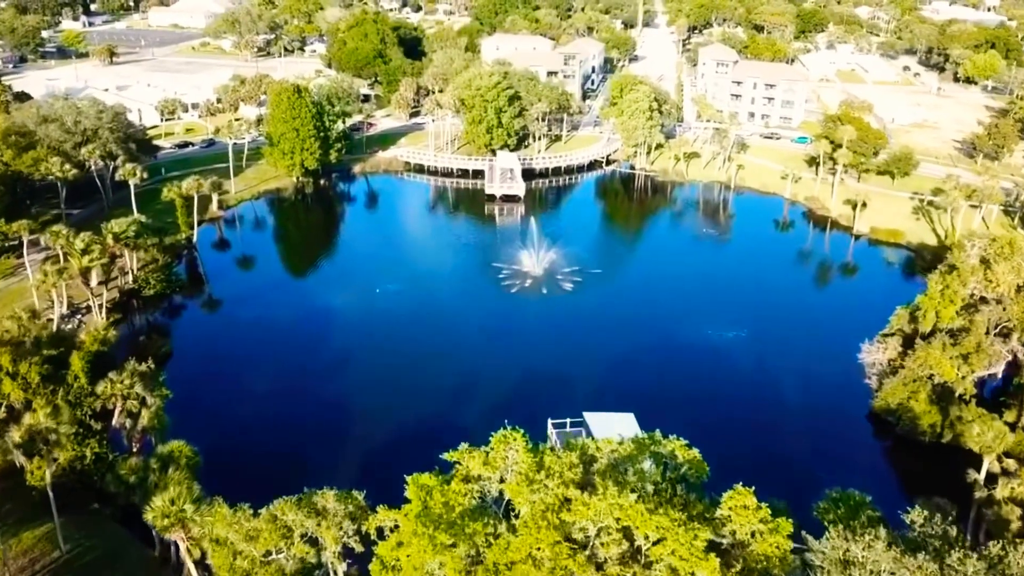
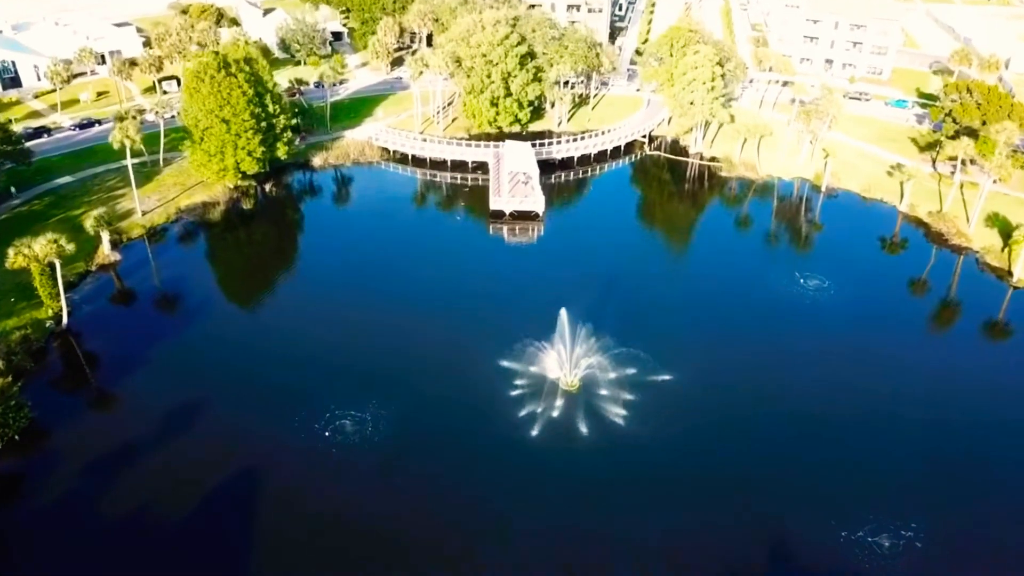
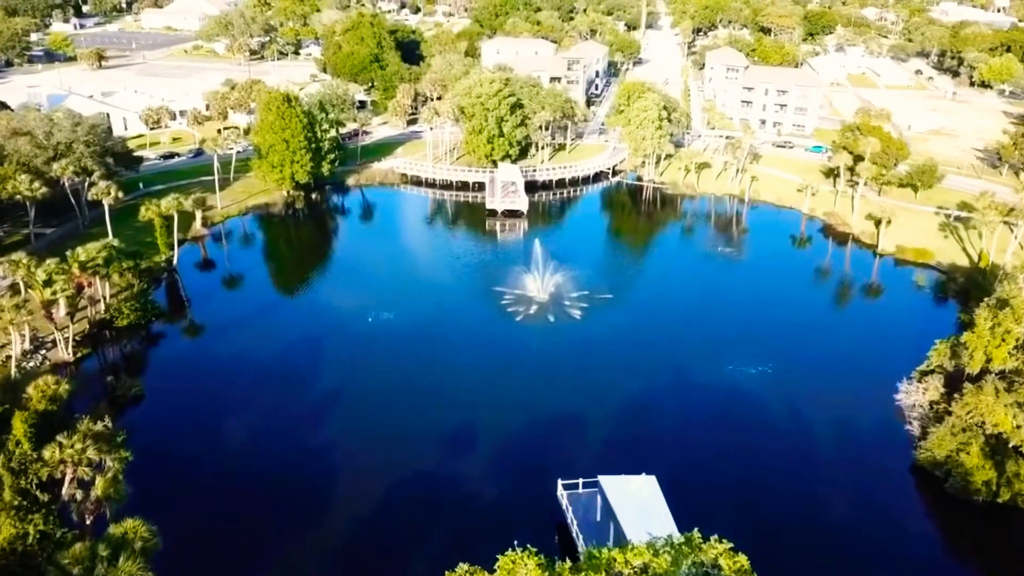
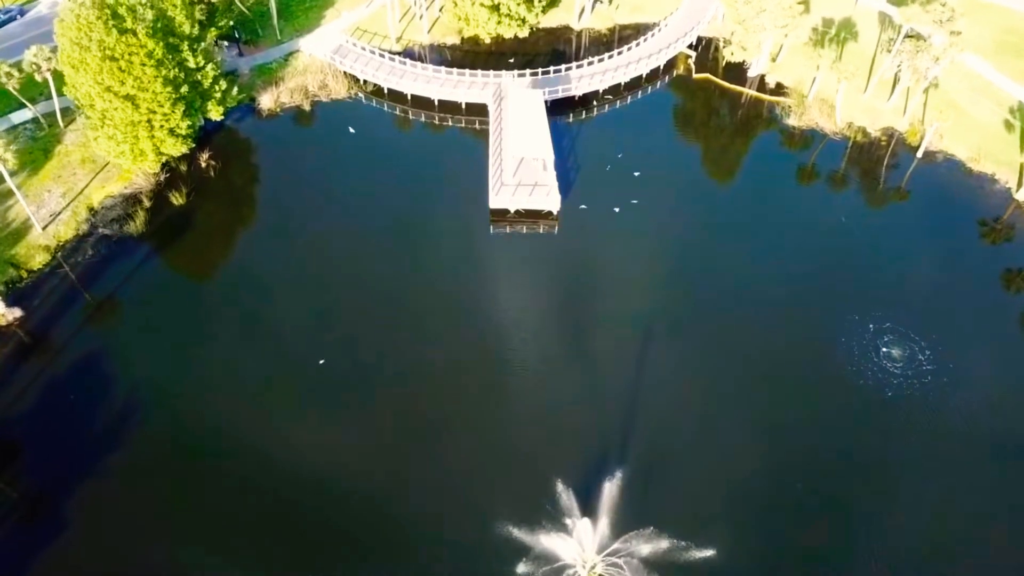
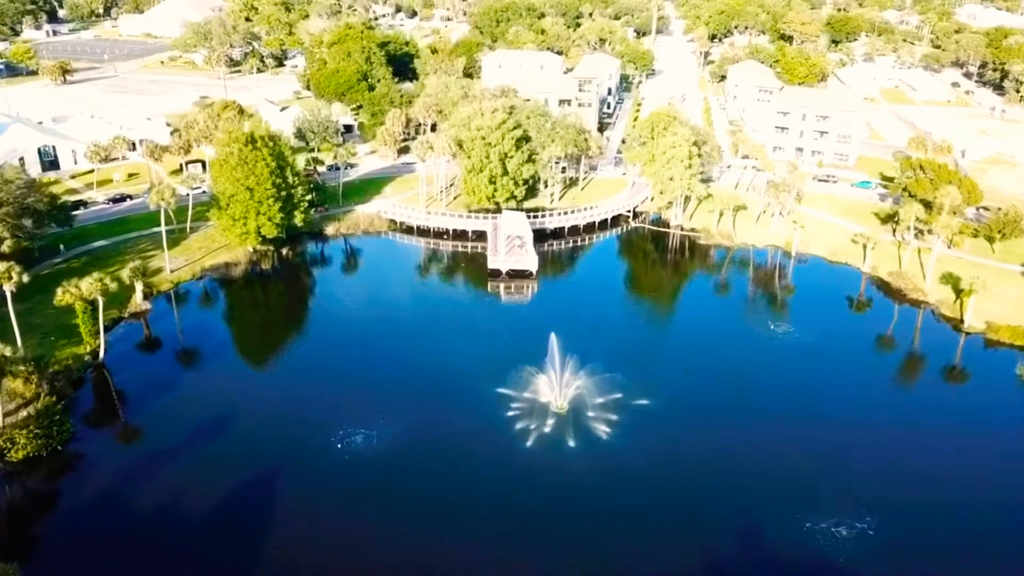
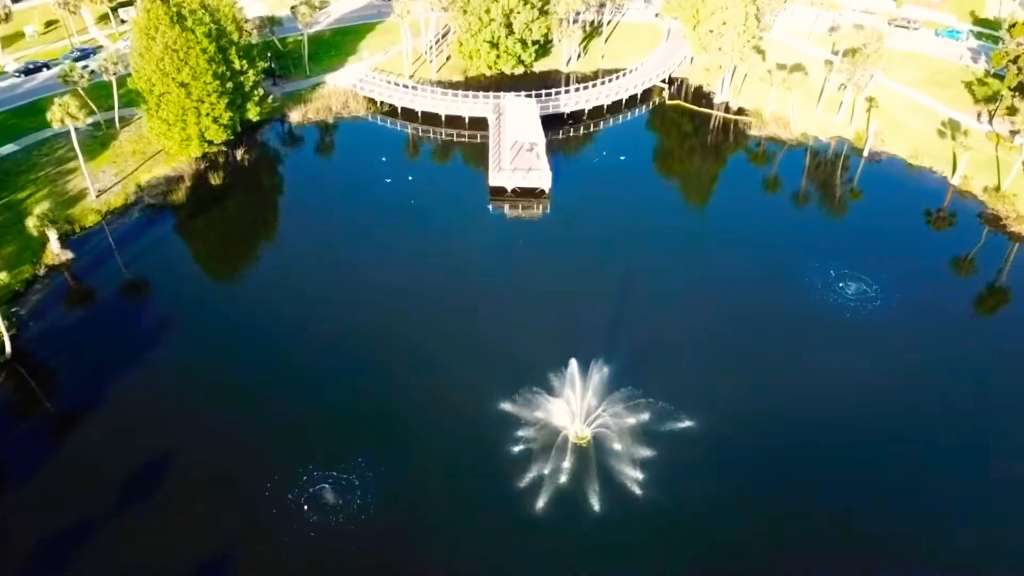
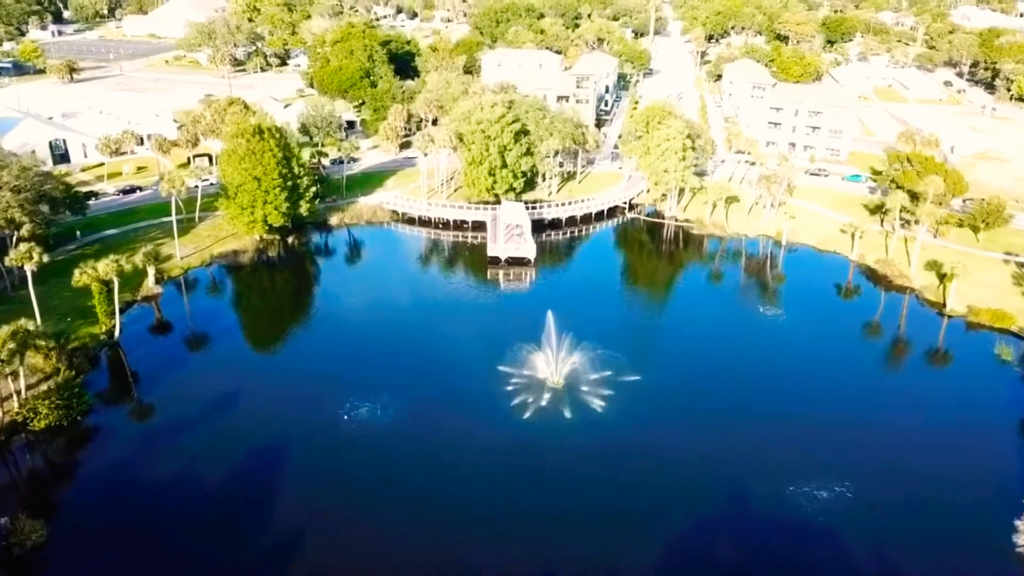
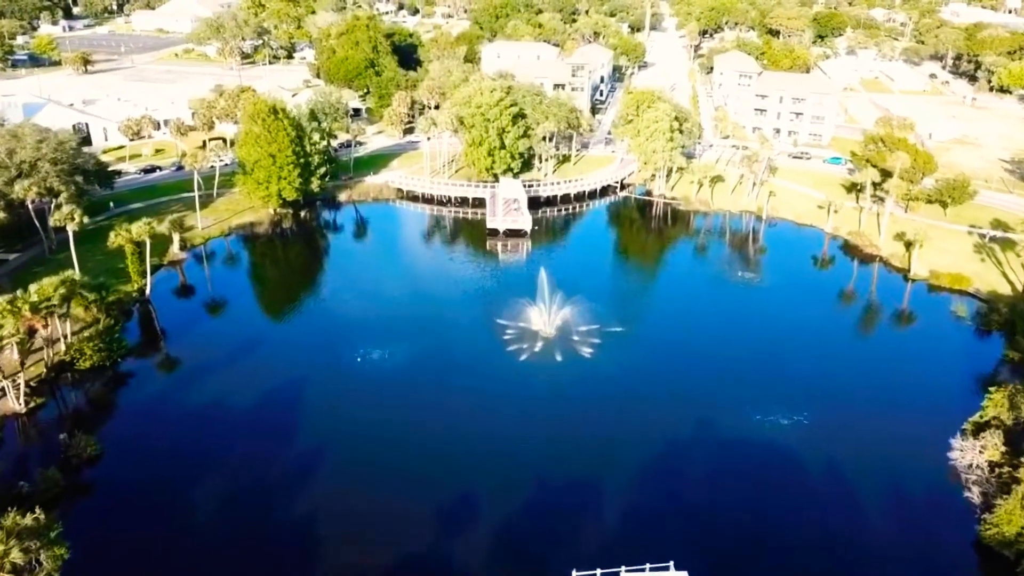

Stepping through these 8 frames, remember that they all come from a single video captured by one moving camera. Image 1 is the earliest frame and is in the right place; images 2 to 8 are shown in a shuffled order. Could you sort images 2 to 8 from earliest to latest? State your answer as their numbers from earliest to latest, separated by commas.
3, 8, 7, 5, 2, 6, 4
